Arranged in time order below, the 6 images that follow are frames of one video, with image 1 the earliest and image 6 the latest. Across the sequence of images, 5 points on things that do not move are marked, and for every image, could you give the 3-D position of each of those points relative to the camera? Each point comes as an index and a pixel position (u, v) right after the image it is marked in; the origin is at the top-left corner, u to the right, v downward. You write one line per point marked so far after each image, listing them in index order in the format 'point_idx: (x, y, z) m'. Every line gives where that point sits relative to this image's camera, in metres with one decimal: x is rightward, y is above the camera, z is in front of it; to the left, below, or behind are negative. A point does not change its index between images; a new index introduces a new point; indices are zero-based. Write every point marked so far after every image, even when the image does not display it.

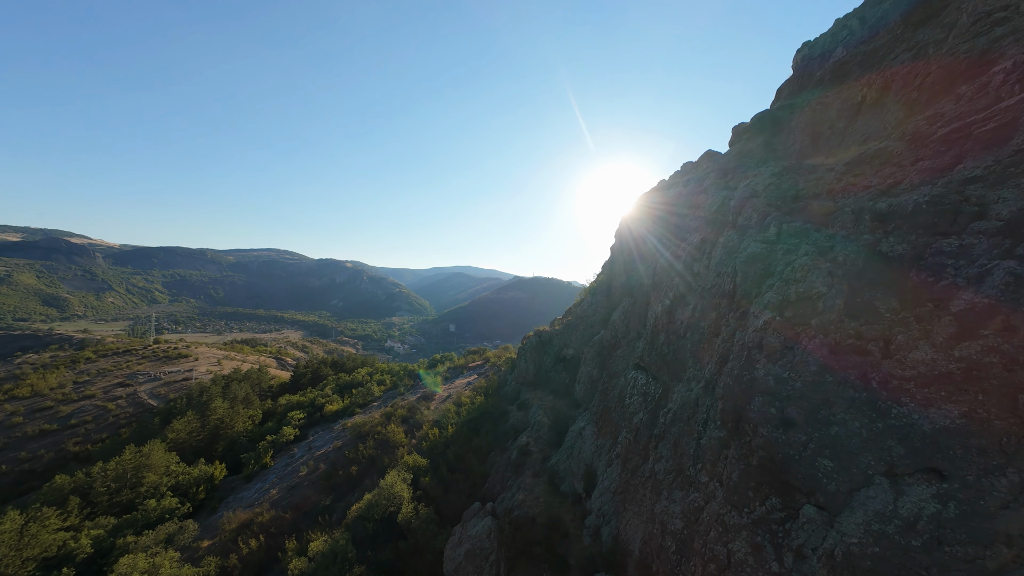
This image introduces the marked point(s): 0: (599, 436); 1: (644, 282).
0: (+3.6, -6.1, +14.8) m
1: (+5.7, +0.3, +15.8) m
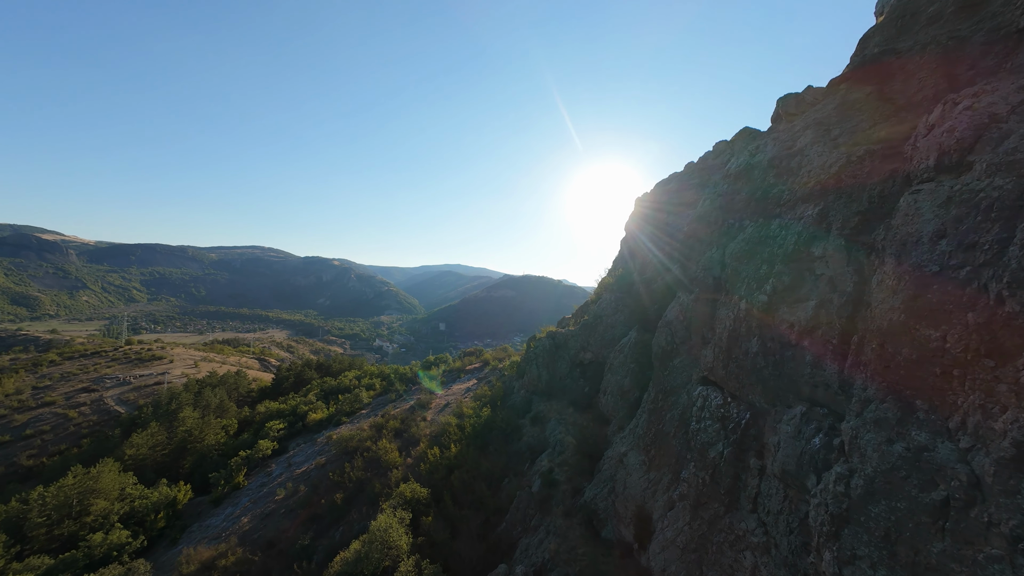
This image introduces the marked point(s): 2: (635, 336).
0: (+4.6, -5.9, +11.7) m
1: (+6.6, +0.5, +12.7) m
2: (+6.2, -2.4, +18.2) m
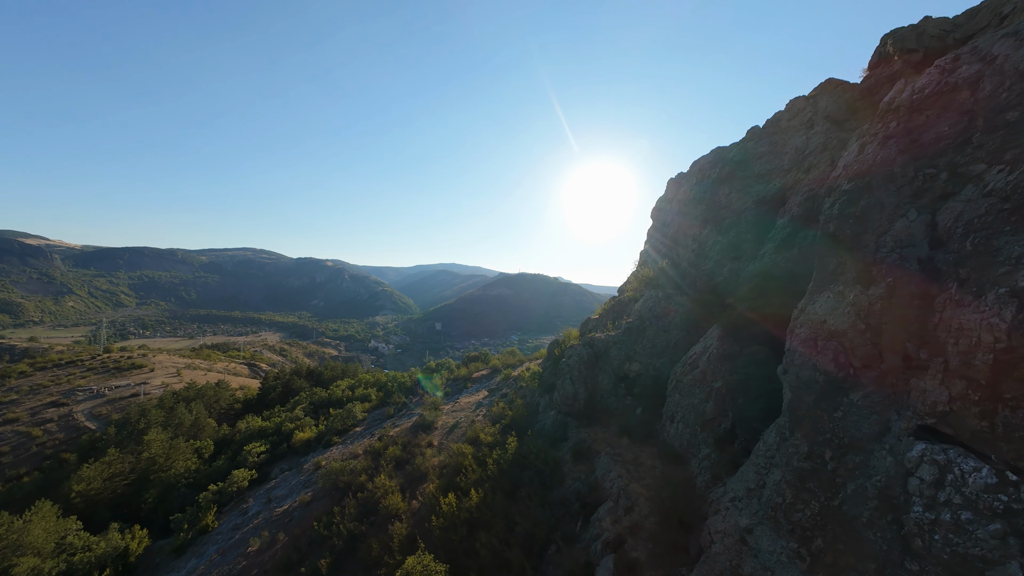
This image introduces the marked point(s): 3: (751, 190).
0: (+6.2, -5.7, +7.2) m
1: (+8.2, +0.8, +8.2) m
2: (+7.7, -2.2, +13.7) m
3: (+12.1, +4.9, +18.0) m
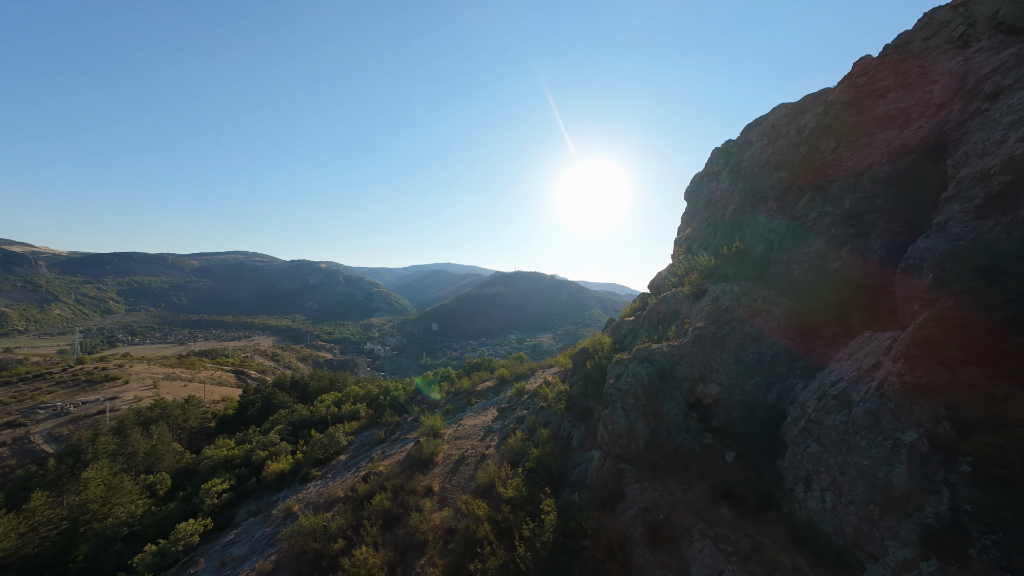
0: (+7.5, -5.5, +2.0) m
1: (+9.3, +1.1, +3.0) m
2: (+8.9, -1.9, +8.5) m
3: (+13.0, +5.3, +12.8) m
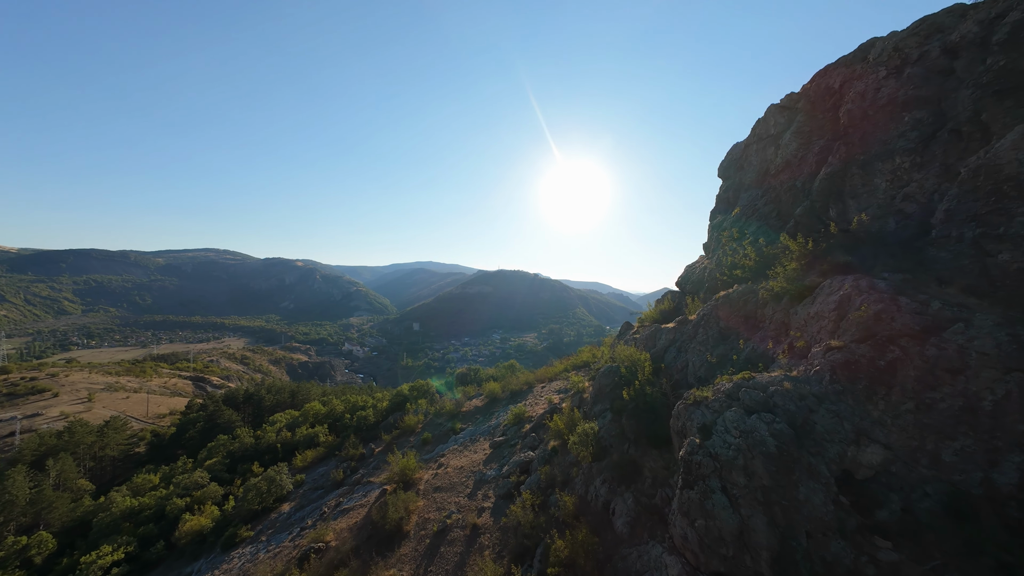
0: (+8.5, -5.4, -3.6) m
1: (+10.2, +1.2, -2.5) m
2: (+9.5, -1.8, +2.9) m
3: (+13.5, +5.5, +7.5) m
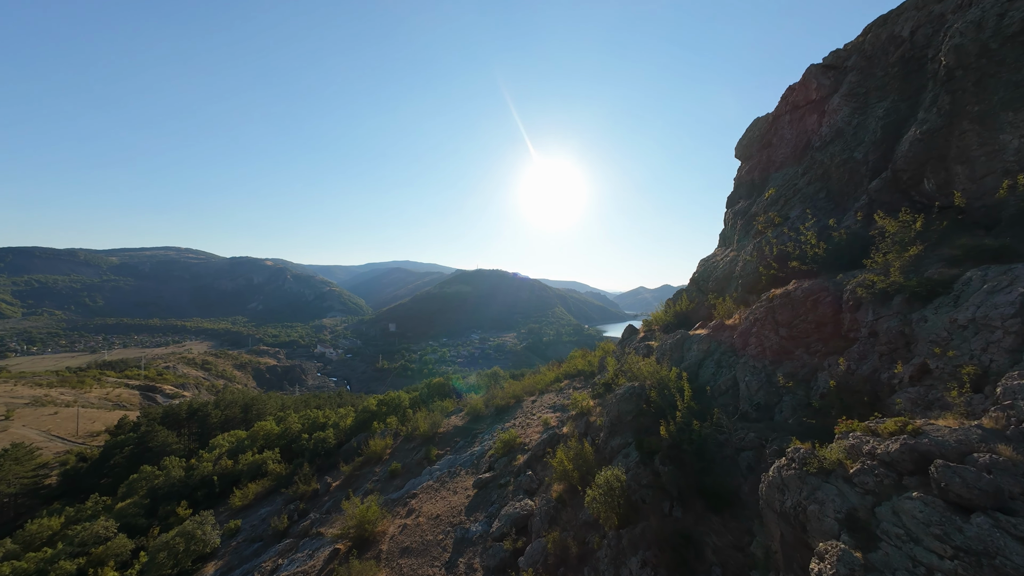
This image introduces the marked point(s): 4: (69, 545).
0: (+9.4, -5.3, -7.0) m
1: (+11.0, +1.2, -5.8) m
2: (+10.0, -1.7, -0.4) m
3: (+13.6, +5.6, +4.3) m
4: (-23.6, -13.9, +19.2) m
